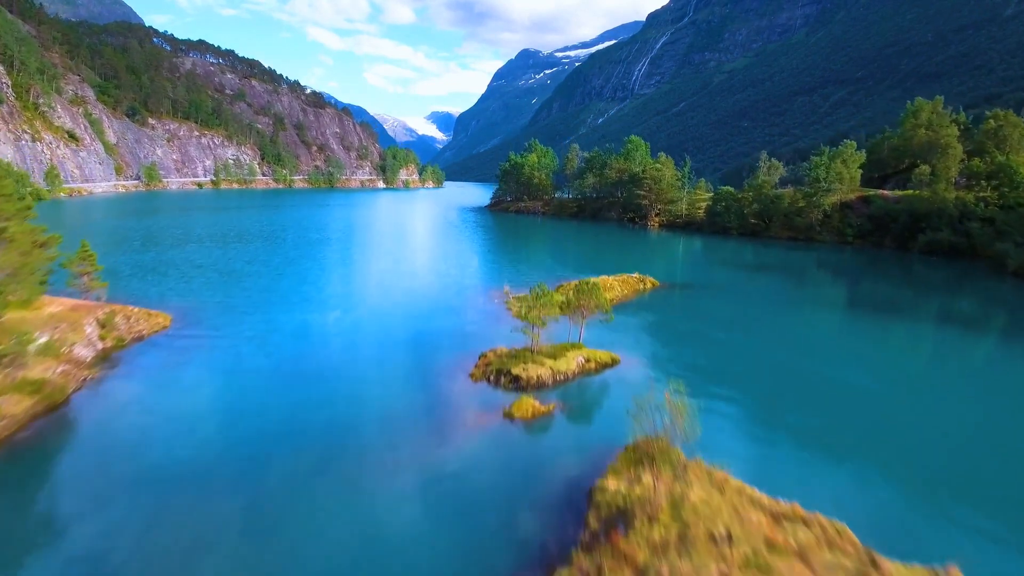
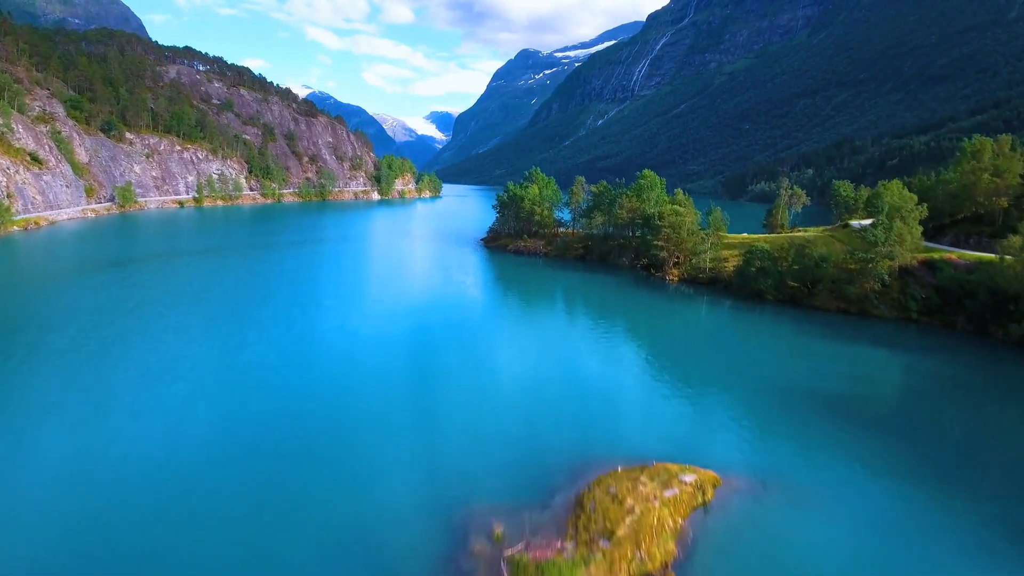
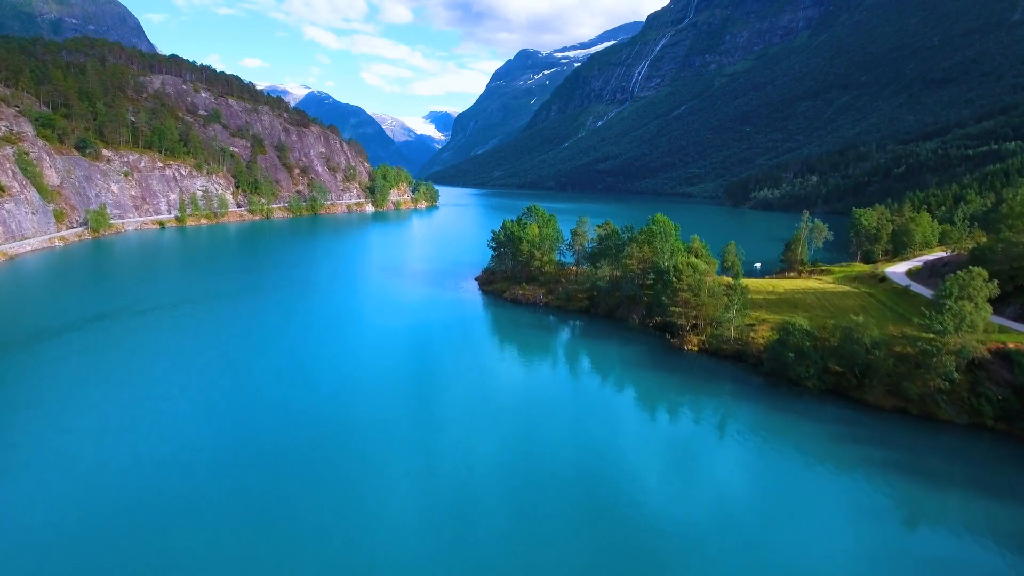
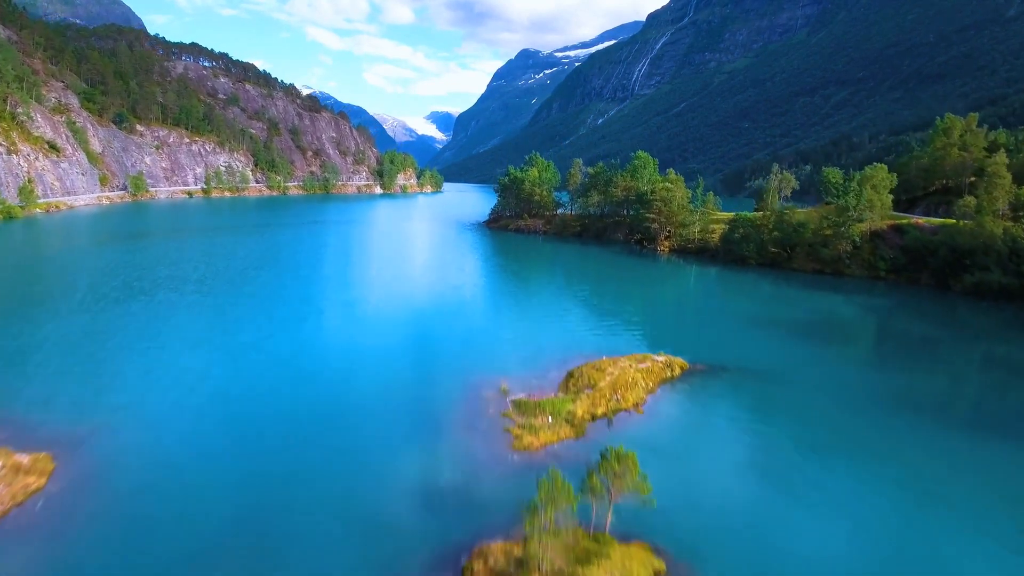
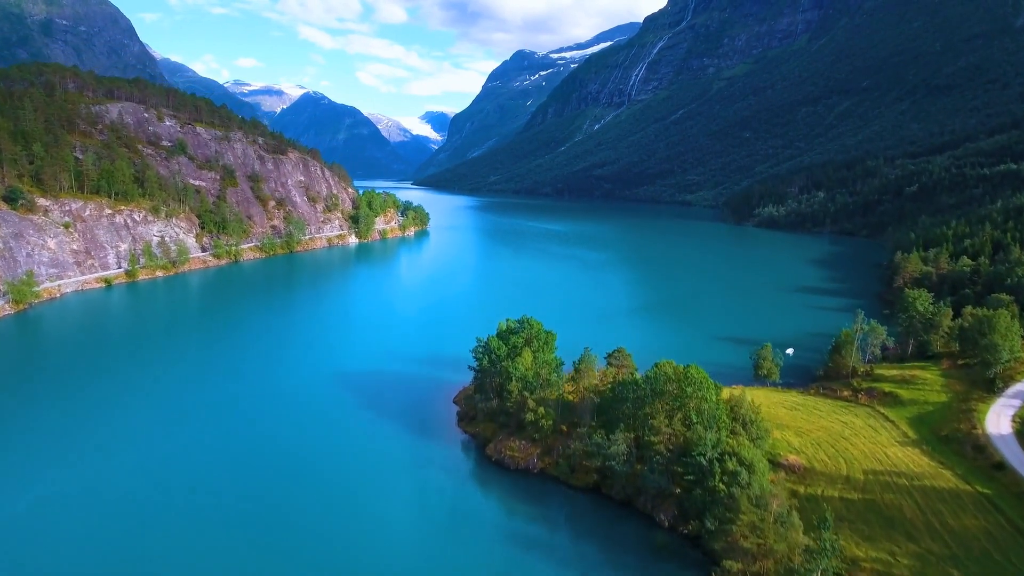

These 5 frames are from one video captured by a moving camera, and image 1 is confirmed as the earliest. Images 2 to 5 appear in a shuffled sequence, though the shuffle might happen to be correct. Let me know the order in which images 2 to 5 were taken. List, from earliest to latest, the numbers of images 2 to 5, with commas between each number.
4, 2, 3, 5
